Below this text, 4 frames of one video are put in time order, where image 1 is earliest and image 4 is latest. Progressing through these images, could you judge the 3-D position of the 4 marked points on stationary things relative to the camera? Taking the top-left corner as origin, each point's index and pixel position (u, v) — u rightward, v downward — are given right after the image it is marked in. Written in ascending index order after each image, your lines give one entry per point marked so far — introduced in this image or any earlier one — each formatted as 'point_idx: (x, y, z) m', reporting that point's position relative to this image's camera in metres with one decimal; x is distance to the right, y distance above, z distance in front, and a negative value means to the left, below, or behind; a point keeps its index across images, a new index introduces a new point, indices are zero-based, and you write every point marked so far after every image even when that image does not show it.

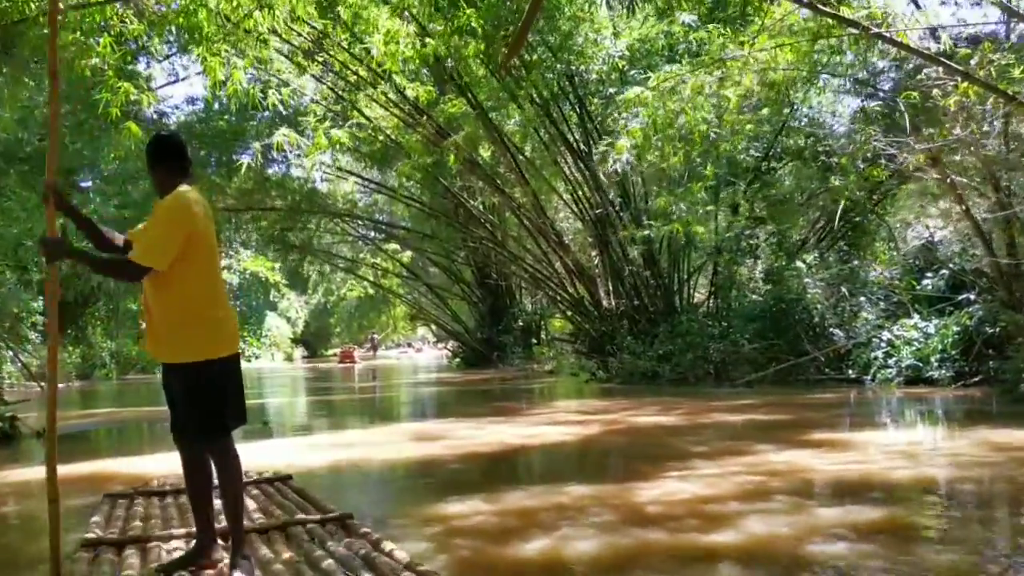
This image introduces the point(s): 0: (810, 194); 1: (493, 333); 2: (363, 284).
0: (+2.9, +0.9, +9.2) m
1: (-0.4, -0.8, +16.9) m
2: (-3.0, +0.1, +19.3) m
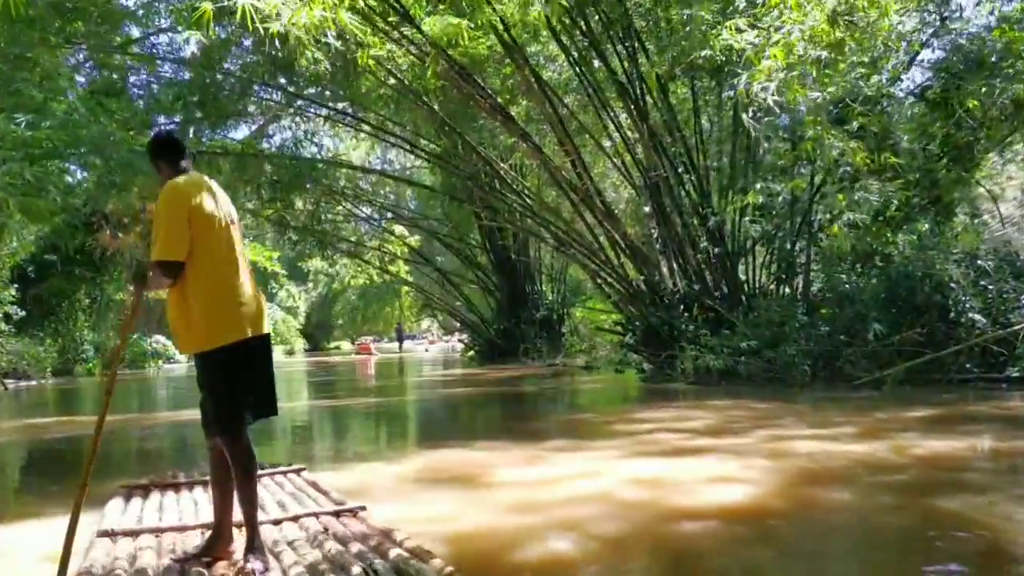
0: (+3.2, +1.1, +7.3) m
1: (0.0, -0.5, +15.0) m
2: (-2.6, +0.3, +17.4) m
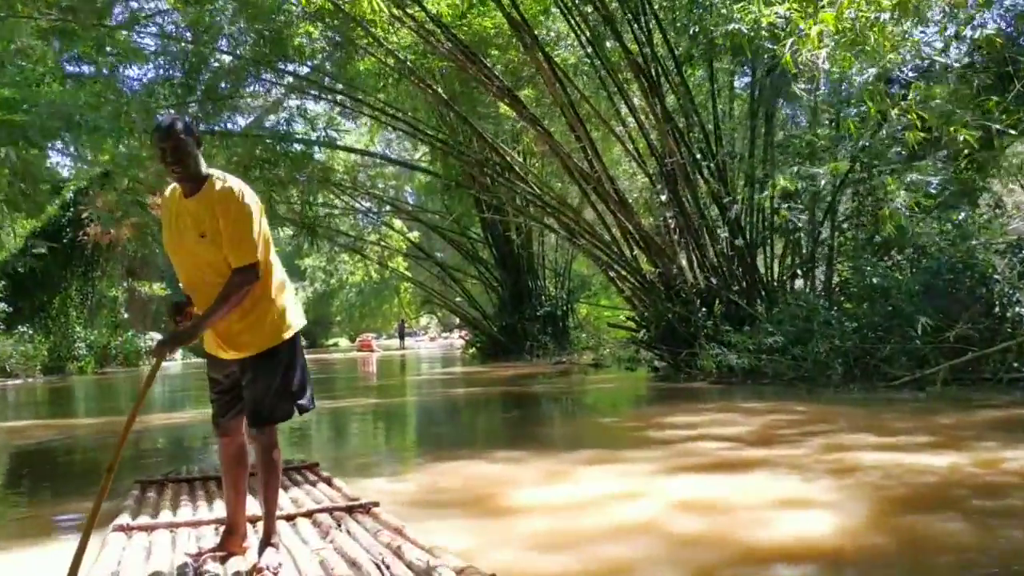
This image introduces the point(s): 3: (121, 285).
0: (+3.3, +1.1, +6.8) m
1: (+0.1, -0.5, +14.5) m
2: (-2.6, +0.4, +16.9) m
3: (-6.5, +0.1, +15.8) m
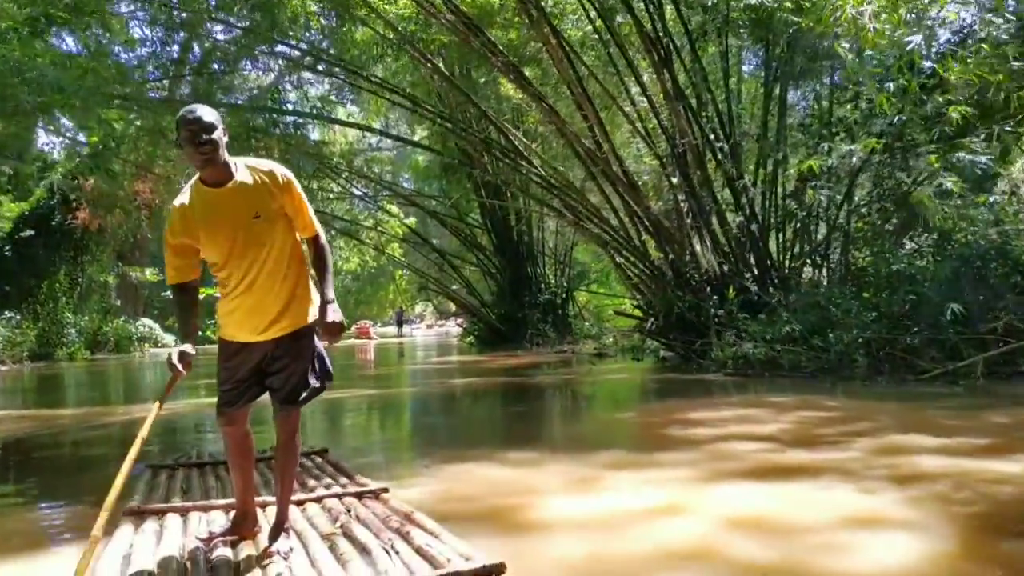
0: (+3.3, +1.2, +6.5) m
1: (+0.1, -0.3, +14.1) m
2: (-2.6, +0.6, +16.5) m
3: (-6.5, +0.3, +15.4) m
